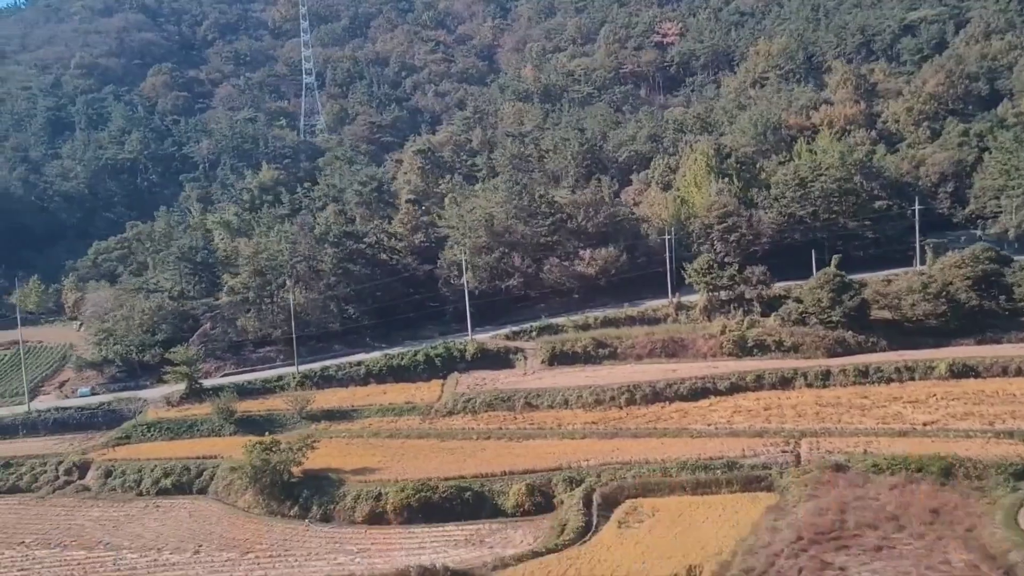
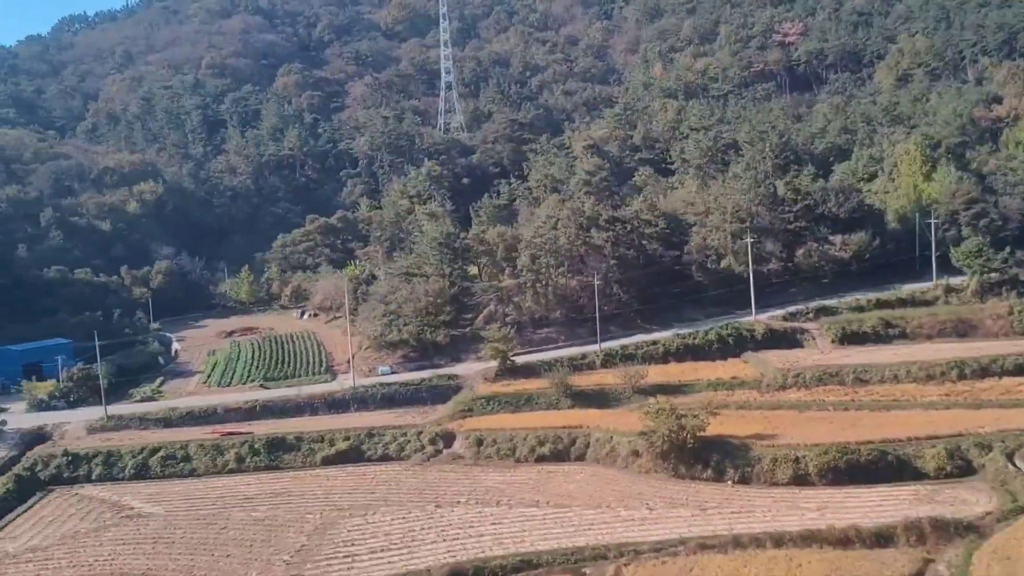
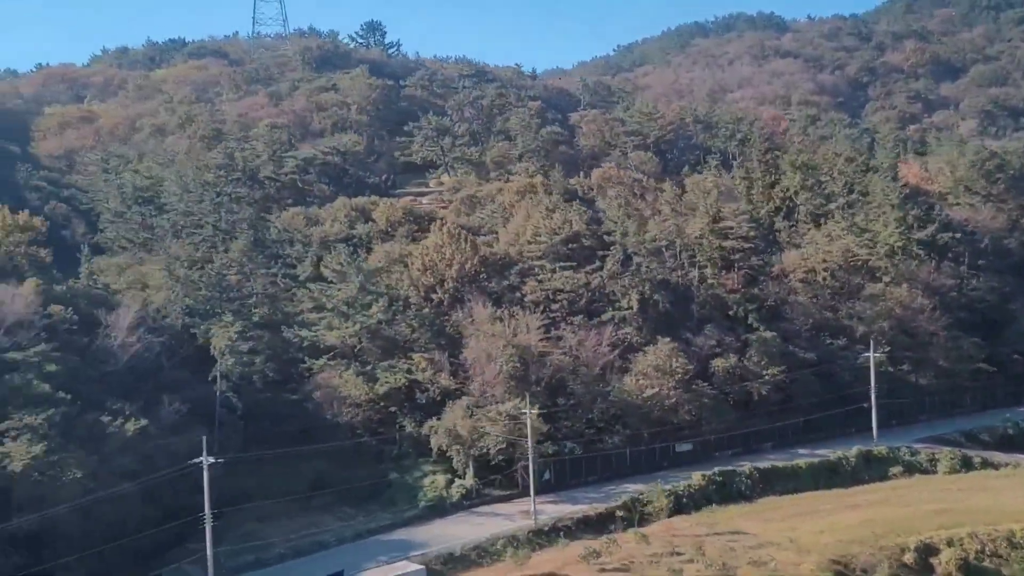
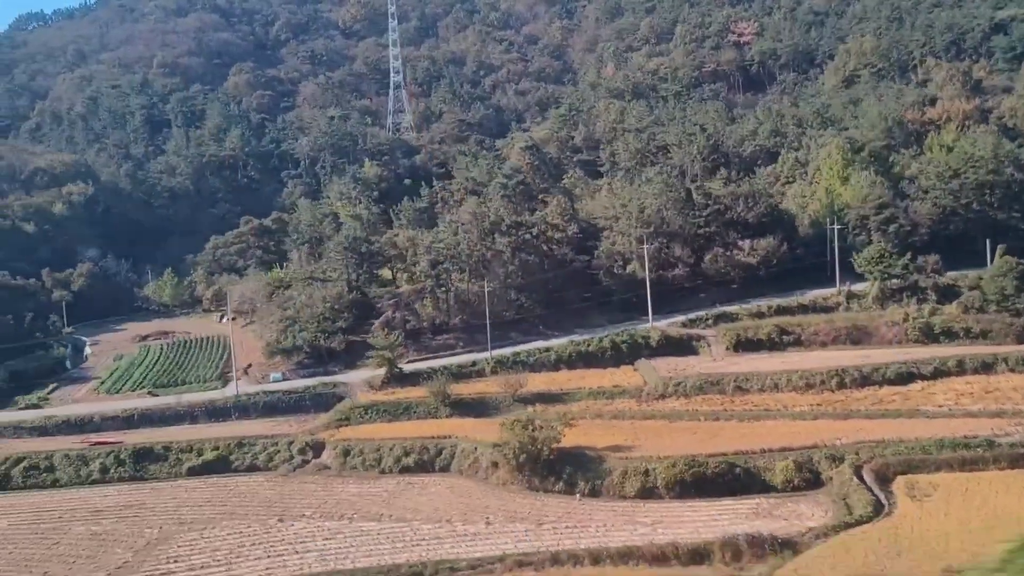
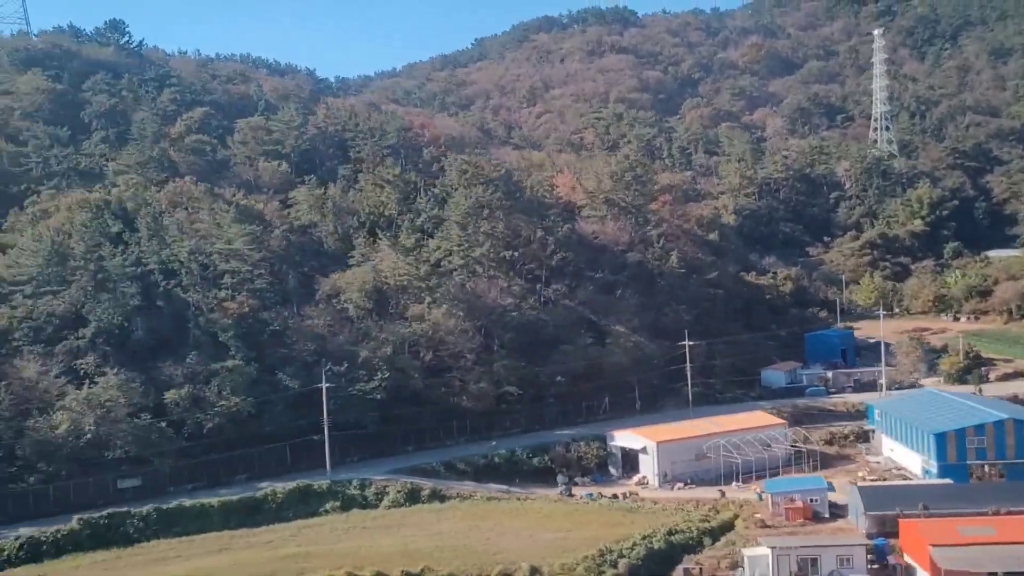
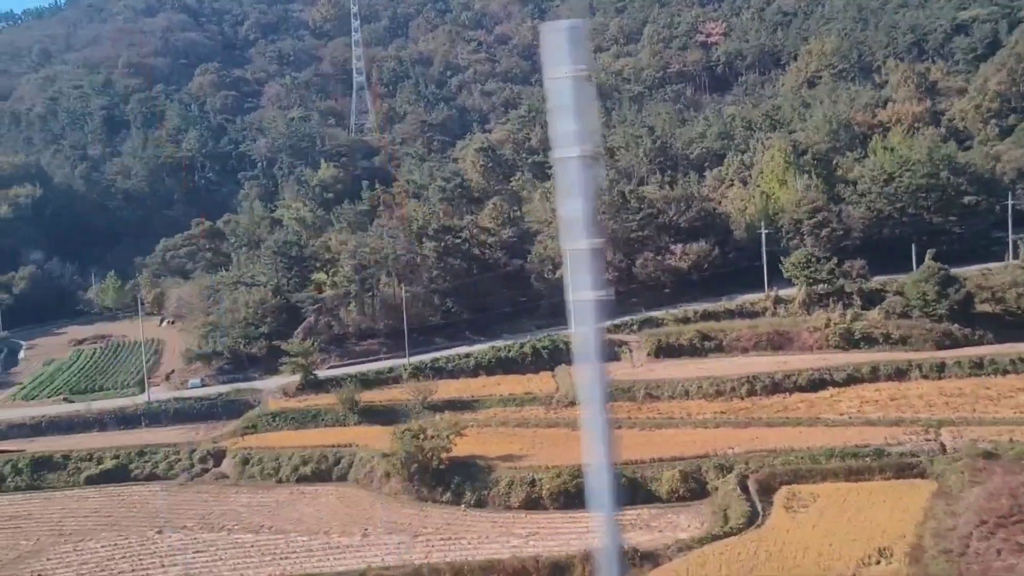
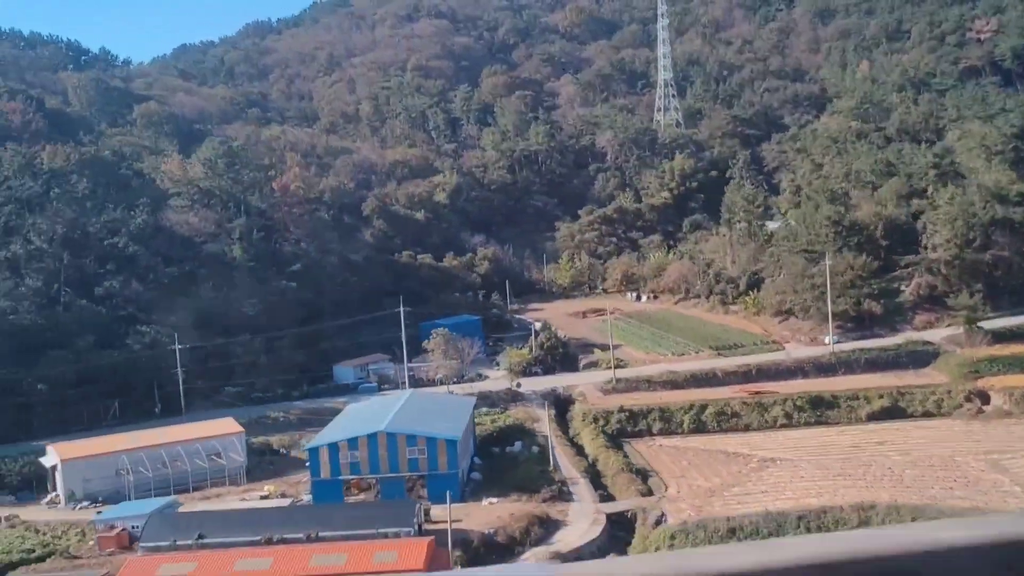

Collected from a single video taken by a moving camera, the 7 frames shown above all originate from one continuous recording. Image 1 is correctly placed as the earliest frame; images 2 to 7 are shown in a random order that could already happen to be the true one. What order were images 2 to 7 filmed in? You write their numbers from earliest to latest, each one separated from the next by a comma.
6, 4, 2, 7, 5, 3
